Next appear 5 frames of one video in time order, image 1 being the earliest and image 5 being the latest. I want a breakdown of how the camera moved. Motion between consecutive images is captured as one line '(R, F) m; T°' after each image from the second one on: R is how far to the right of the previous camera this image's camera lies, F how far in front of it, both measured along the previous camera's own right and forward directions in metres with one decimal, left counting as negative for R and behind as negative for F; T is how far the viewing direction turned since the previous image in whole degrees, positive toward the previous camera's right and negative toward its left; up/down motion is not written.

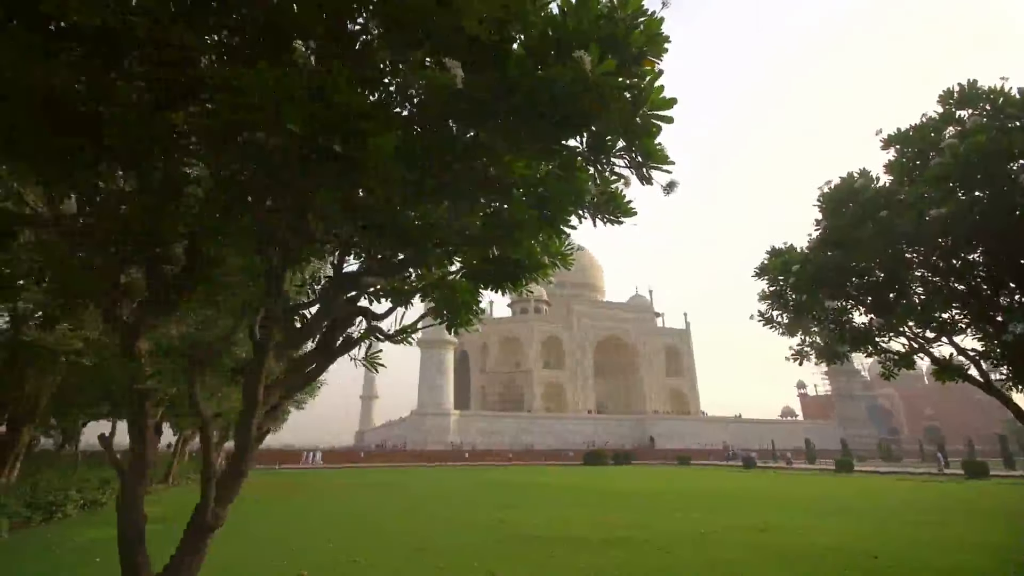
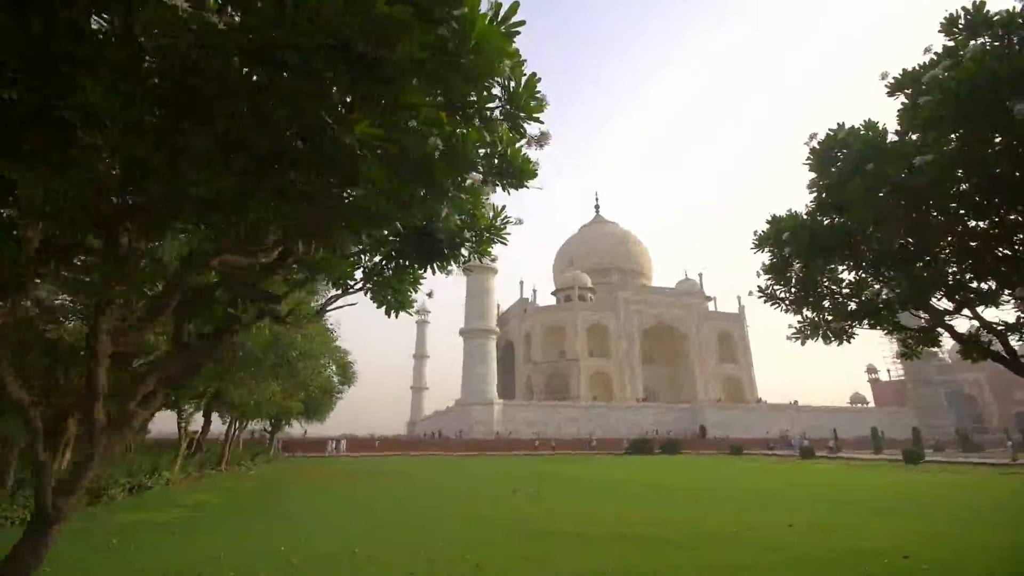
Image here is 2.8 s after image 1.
(+0.9, +0.5) m; -5°
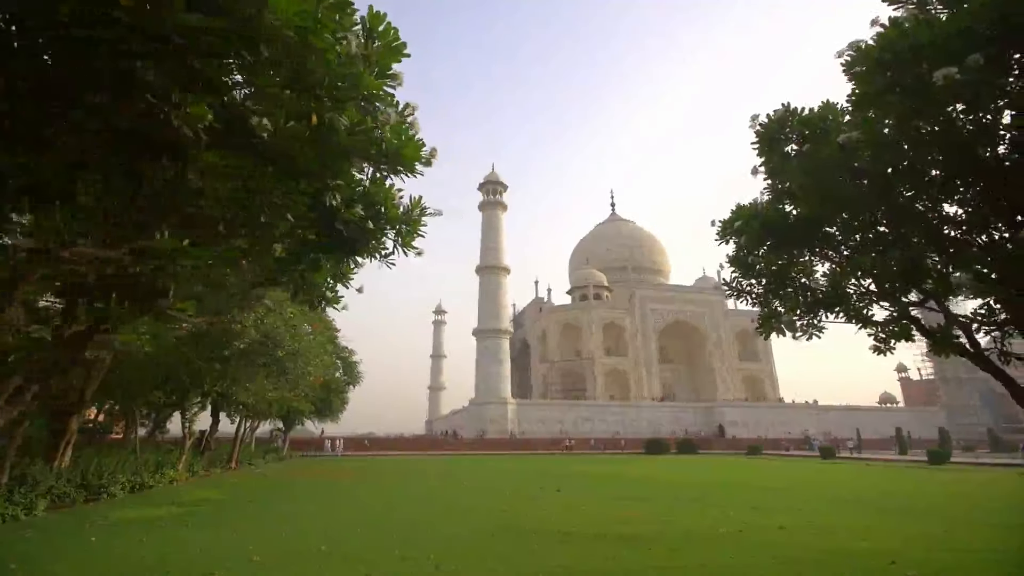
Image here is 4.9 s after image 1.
(+0.7, +0.2) m; -2°
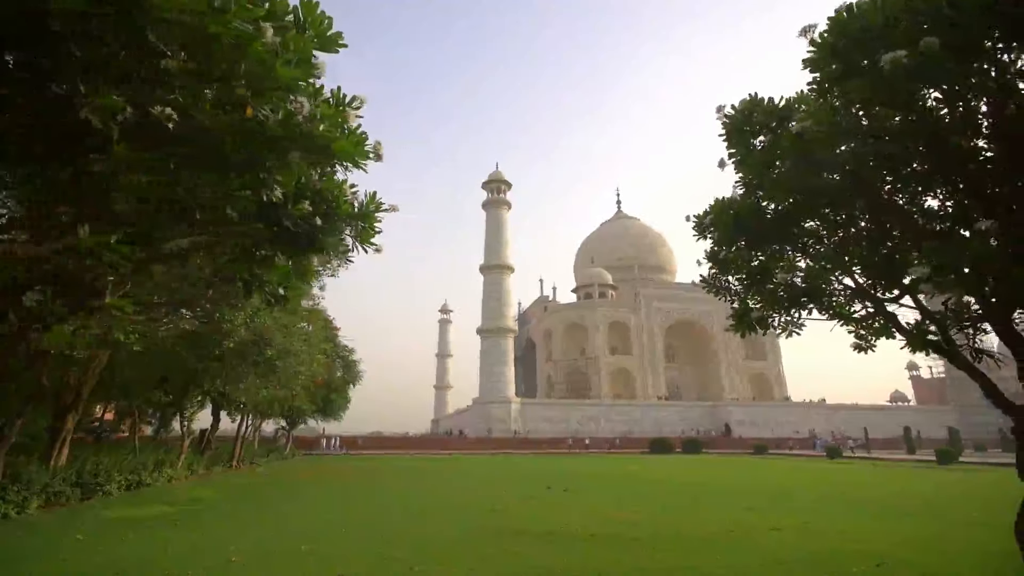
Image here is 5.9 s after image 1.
(+0.4, +0.1) m; -1°
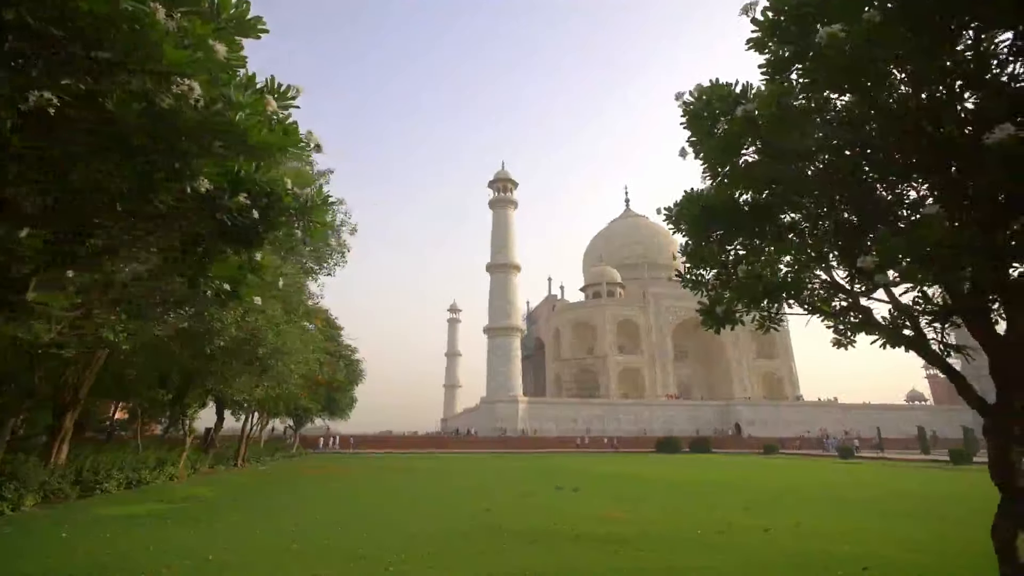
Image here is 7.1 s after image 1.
(+0.4, +0.1) m; -1°
